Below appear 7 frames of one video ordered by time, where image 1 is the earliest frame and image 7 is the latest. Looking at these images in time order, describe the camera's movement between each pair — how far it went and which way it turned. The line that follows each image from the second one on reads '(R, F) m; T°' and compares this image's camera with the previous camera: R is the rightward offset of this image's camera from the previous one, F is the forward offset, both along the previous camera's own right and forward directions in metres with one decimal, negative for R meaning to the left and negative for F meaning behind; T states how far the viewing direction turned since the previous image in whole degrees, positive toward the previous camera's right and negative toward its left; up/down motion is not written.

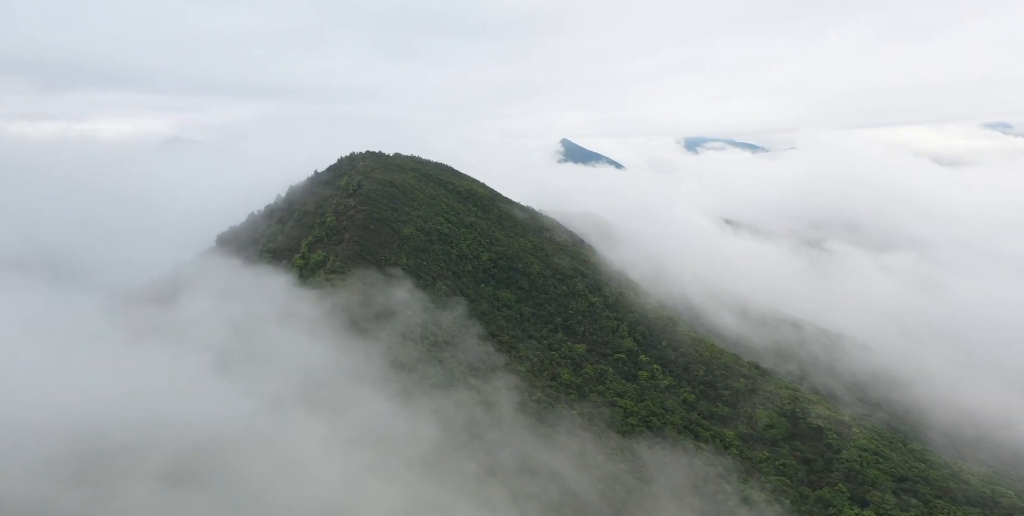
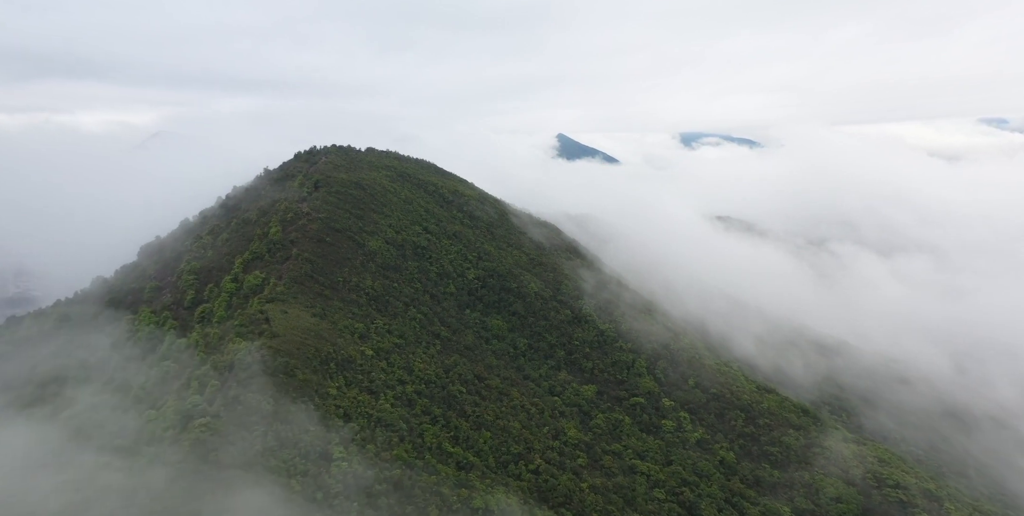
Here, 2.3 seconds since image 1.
(+0.5, +13.2) m; 0°
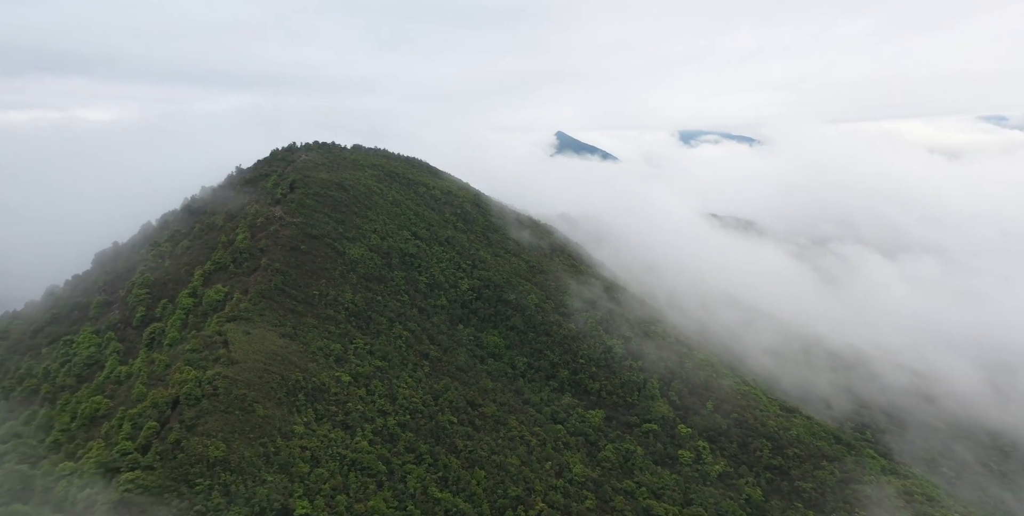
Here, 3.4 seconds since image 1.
(+0.1, +5.8) m; 0°
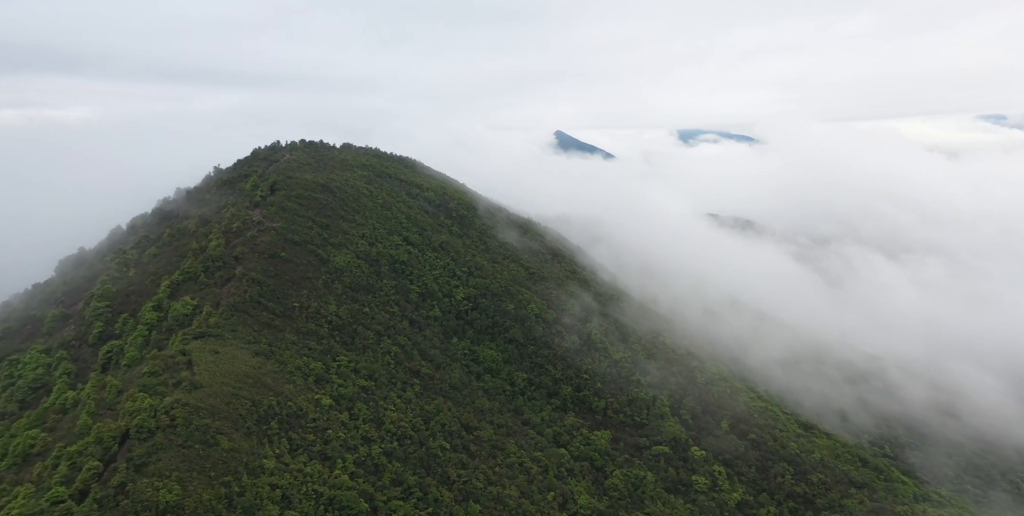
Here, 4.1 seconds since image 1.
(0.0, +3.9) m; 0°
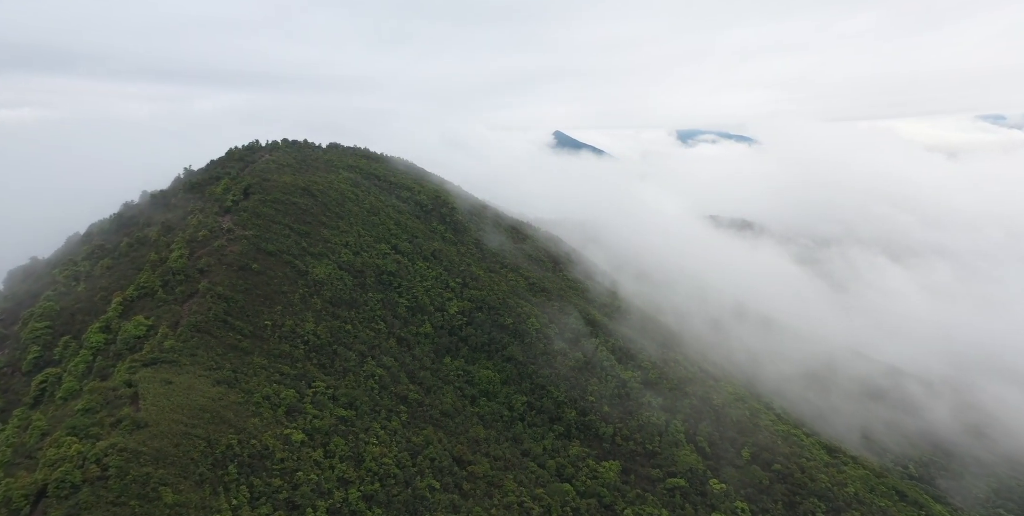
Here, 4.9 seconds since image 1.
(+0.1, +4.5) m; 0°
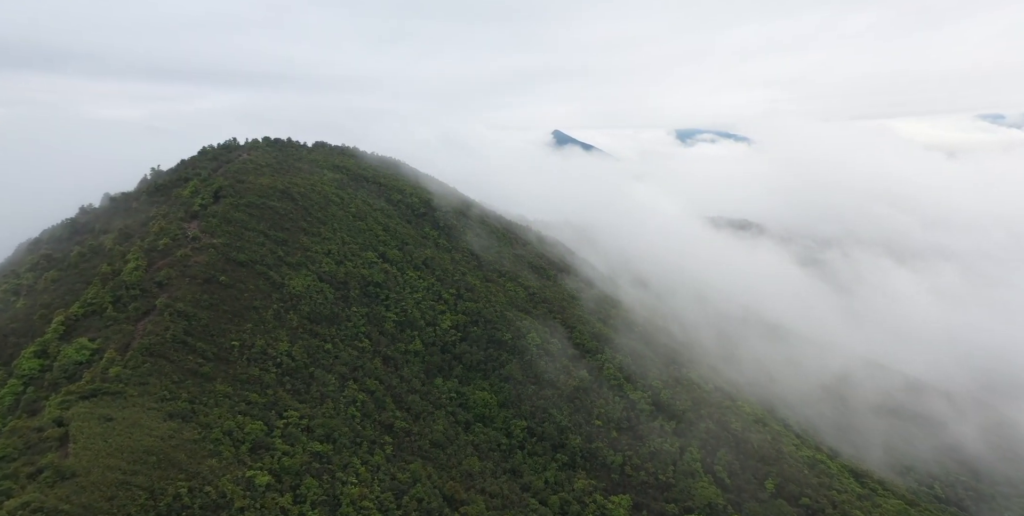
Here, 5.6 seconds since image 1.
(+0.1, +4.1) m; 0°
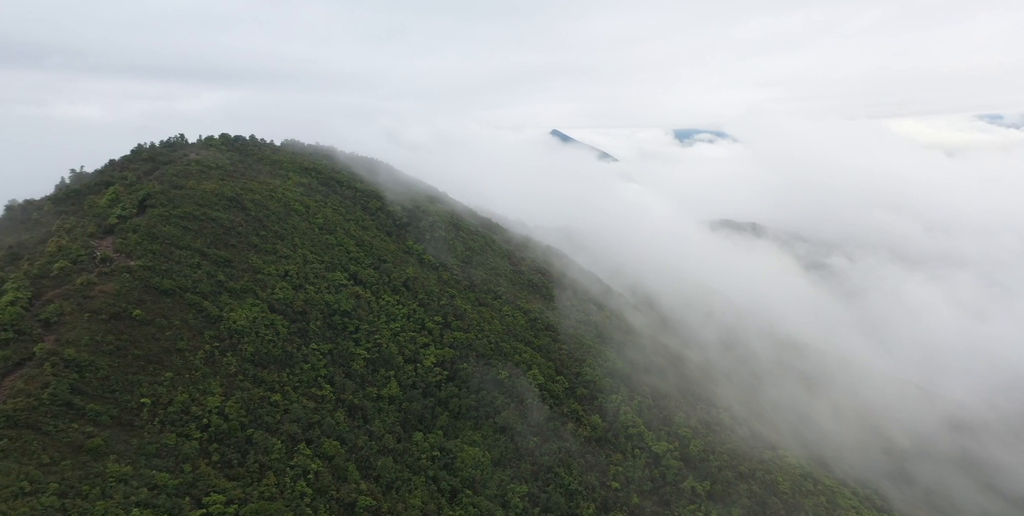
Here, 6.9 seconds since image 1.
(+0.1, +7.7) m; 0°
